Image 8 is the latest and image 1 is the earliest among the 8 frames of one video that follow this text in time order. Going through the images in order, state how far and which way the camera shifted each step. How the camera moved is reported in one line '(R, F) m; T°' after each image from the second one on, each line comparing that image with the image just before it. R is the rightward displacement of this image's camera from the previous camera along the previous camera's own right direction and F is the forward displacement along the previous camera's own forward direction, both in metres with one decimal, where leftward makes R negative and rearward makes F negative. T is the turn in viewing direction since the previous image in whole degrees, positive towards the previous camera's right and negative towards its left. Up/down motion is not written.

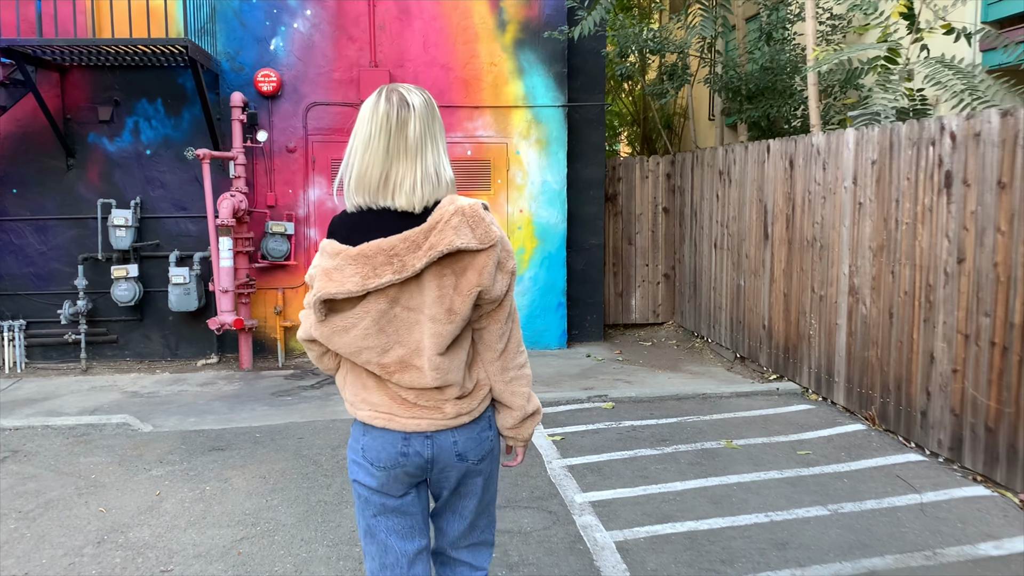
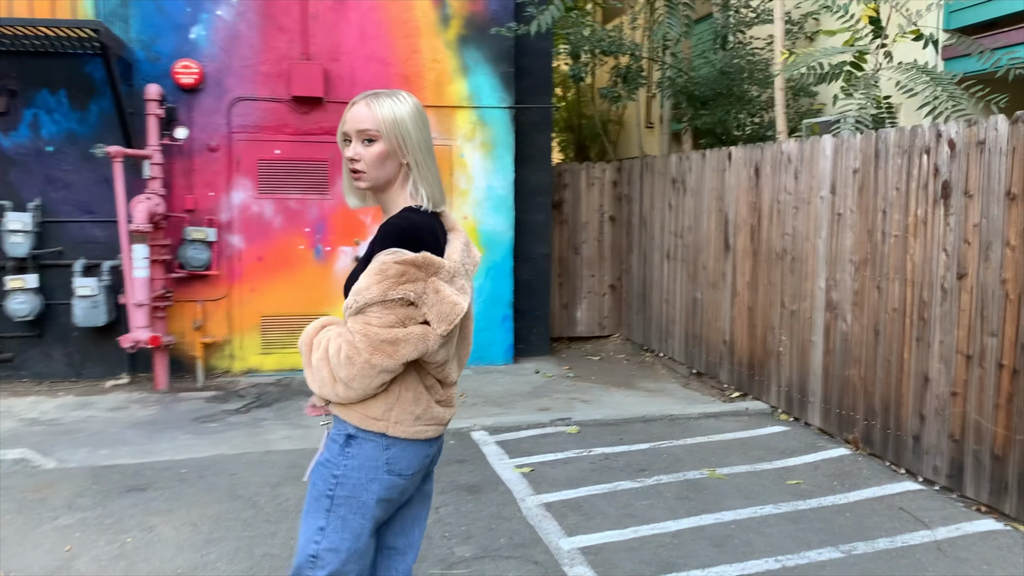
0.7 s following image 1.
(-0.3, +0.5) m; +6°
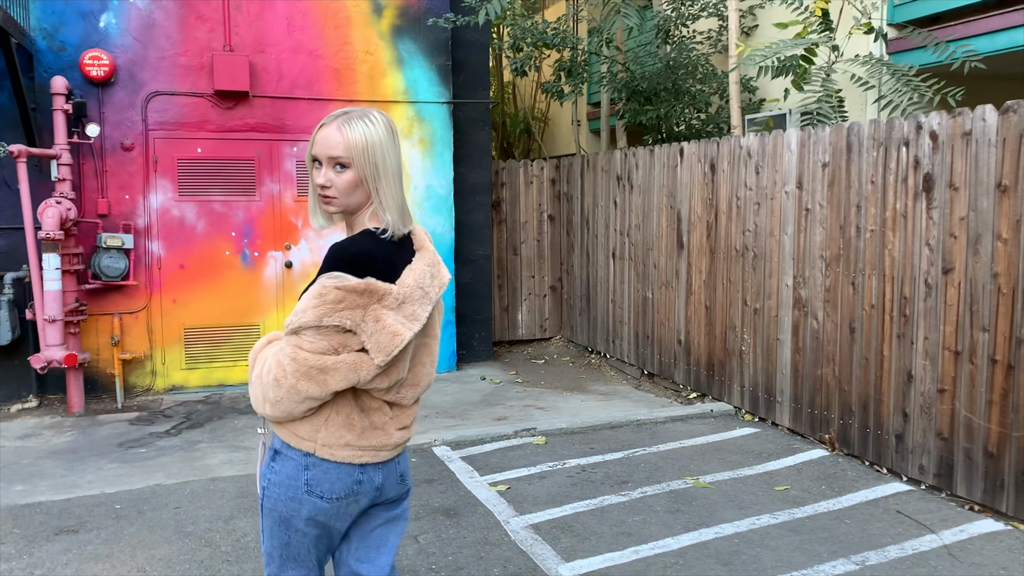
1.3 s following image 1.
(-0.3, +0.3) m; +6°
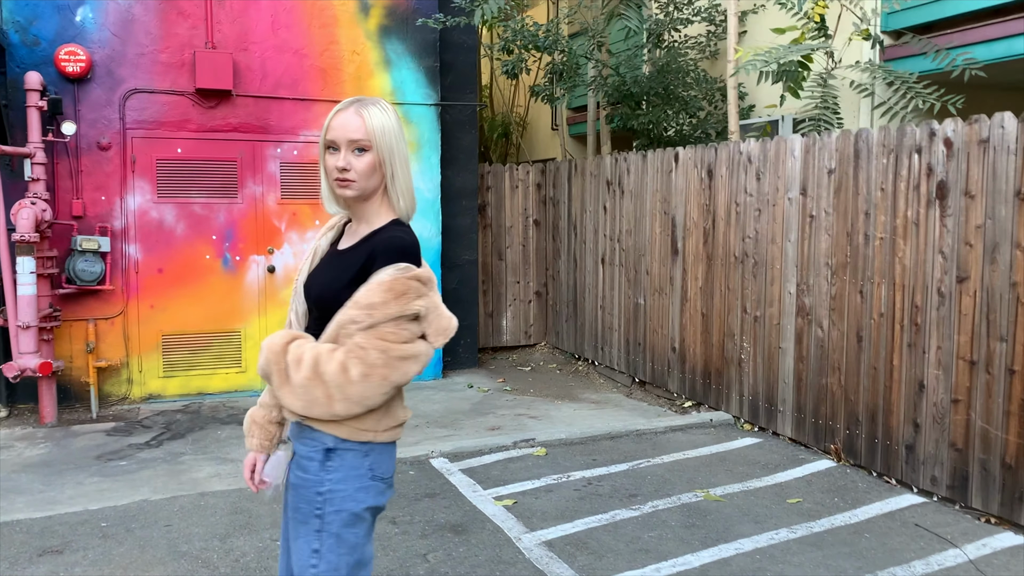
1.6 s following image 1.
(-0.2, +0.1) m; +2°
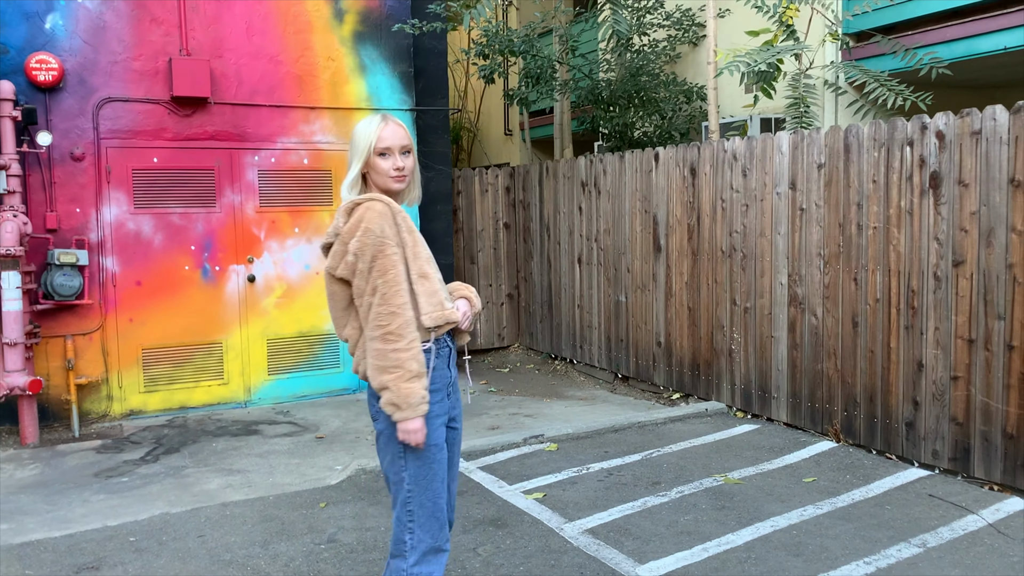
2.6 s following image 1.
(-0.5, -0.1) m; +5°
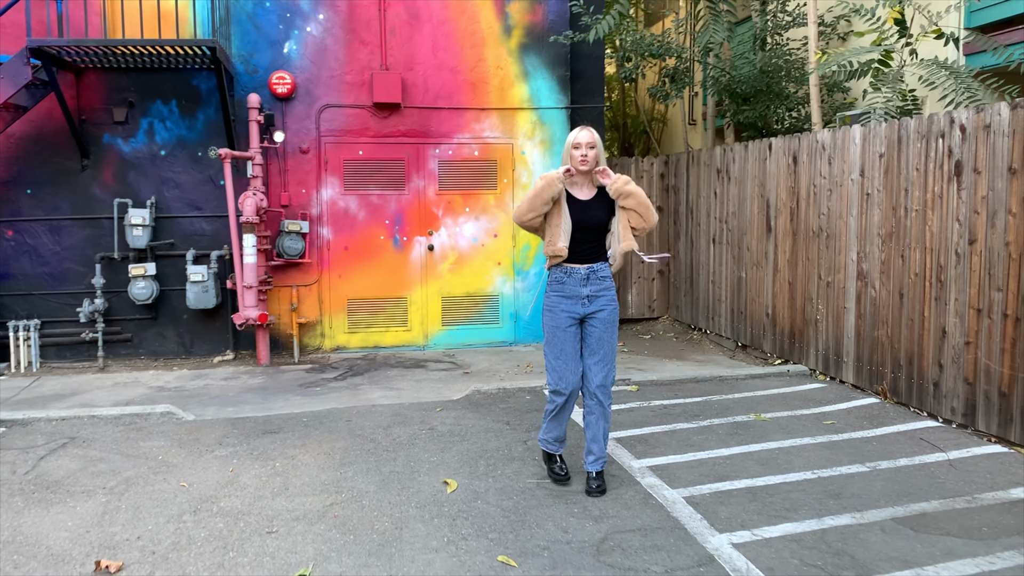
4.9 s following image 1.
(+1.1, -1.0) m; -16°
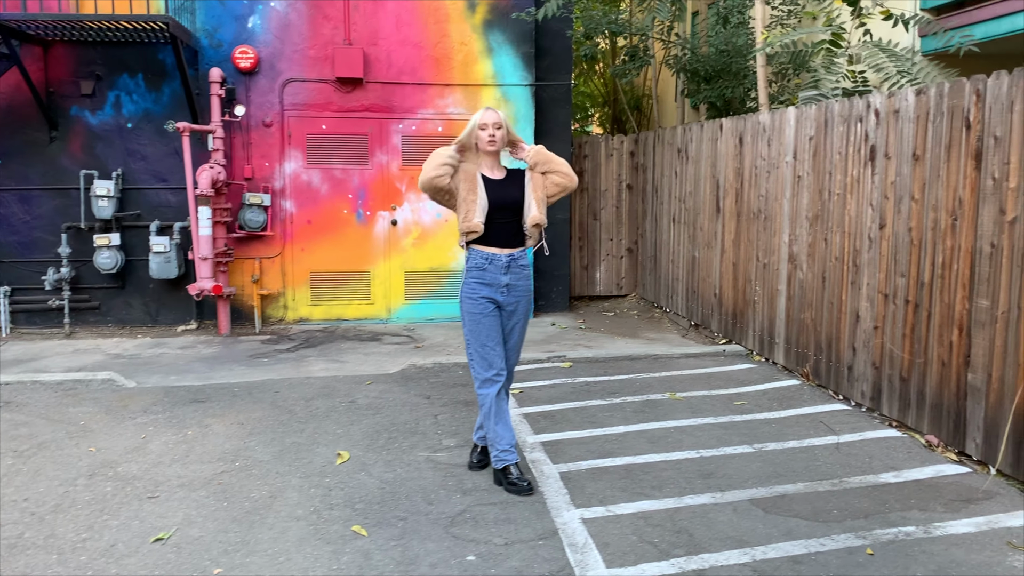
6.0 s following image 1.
(+0.6, -0.1) m; -2°
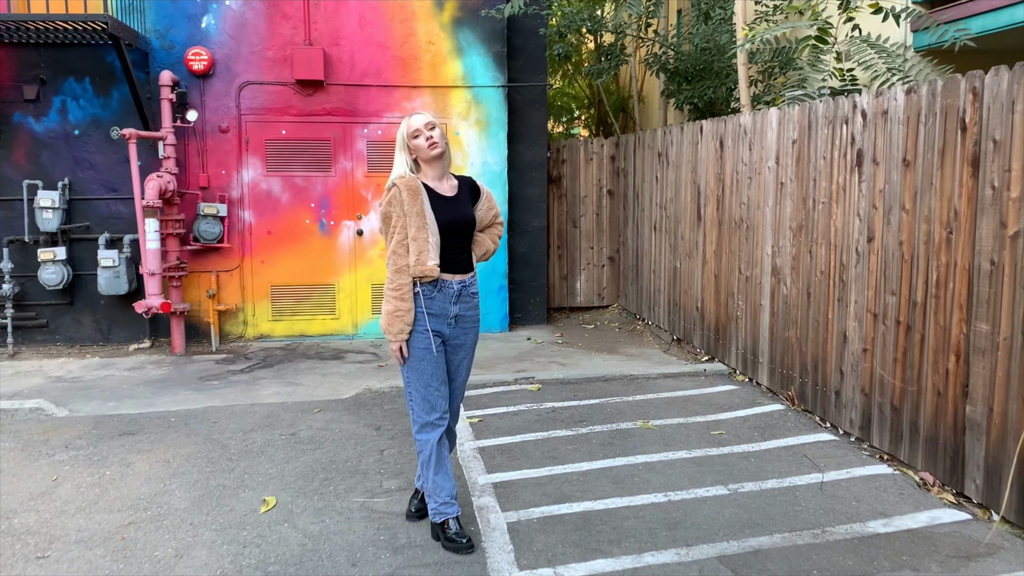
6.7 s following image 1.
(+0.2, +0.4) m; 0°
